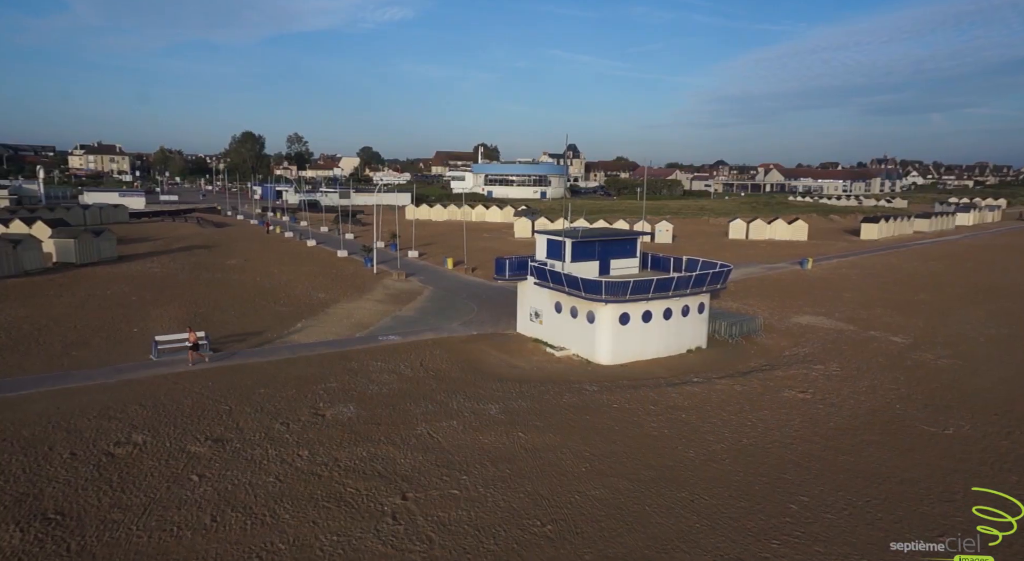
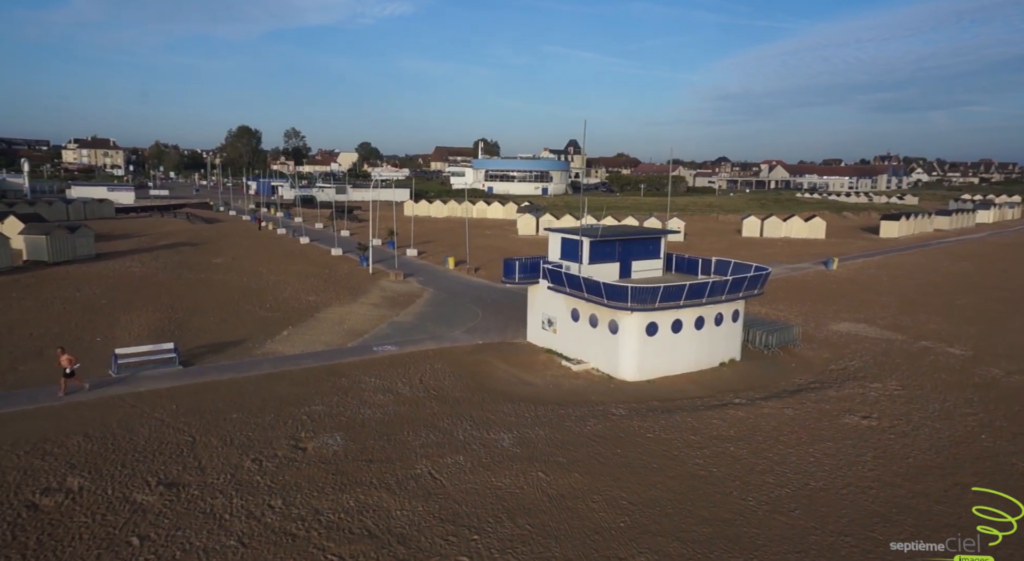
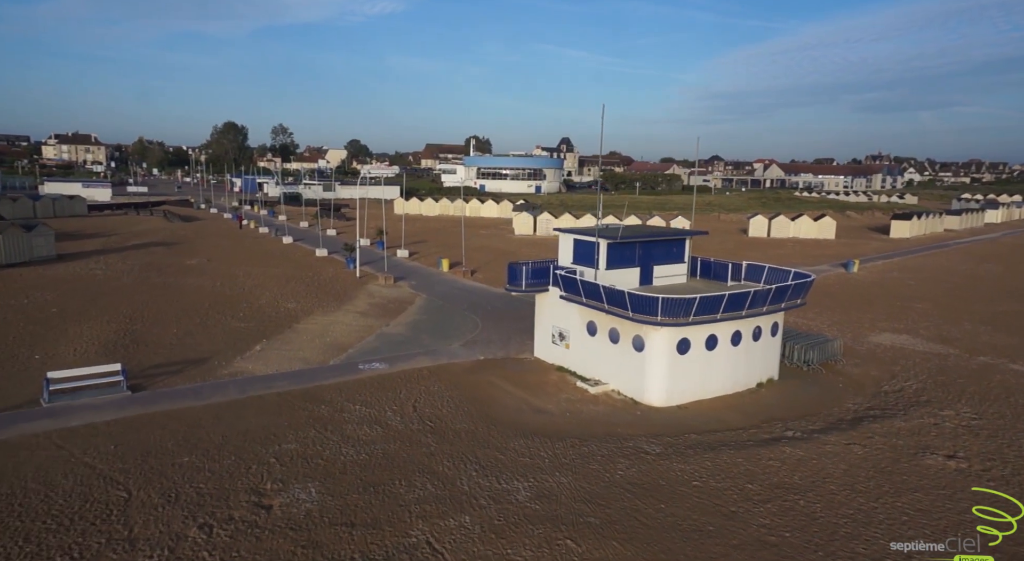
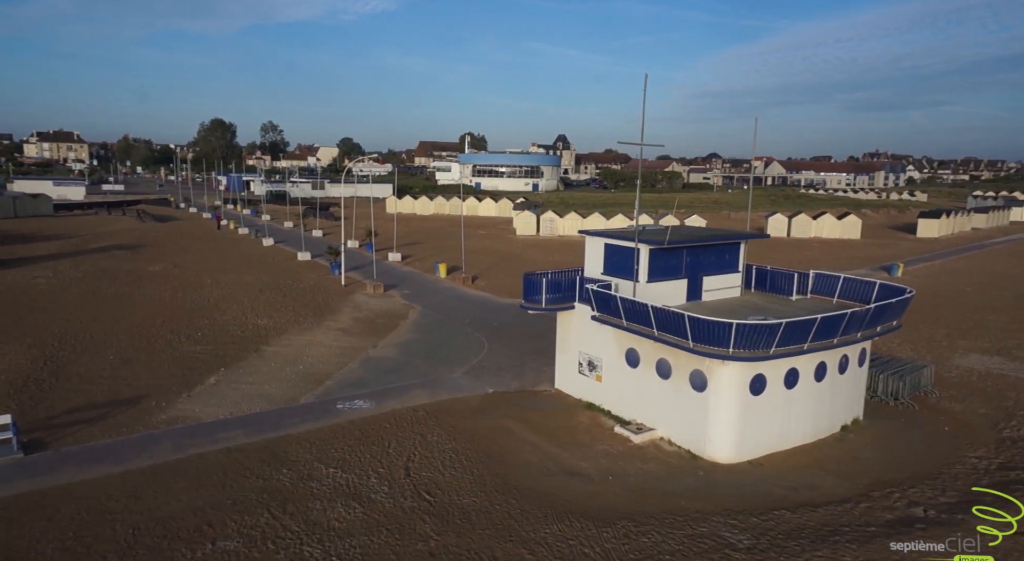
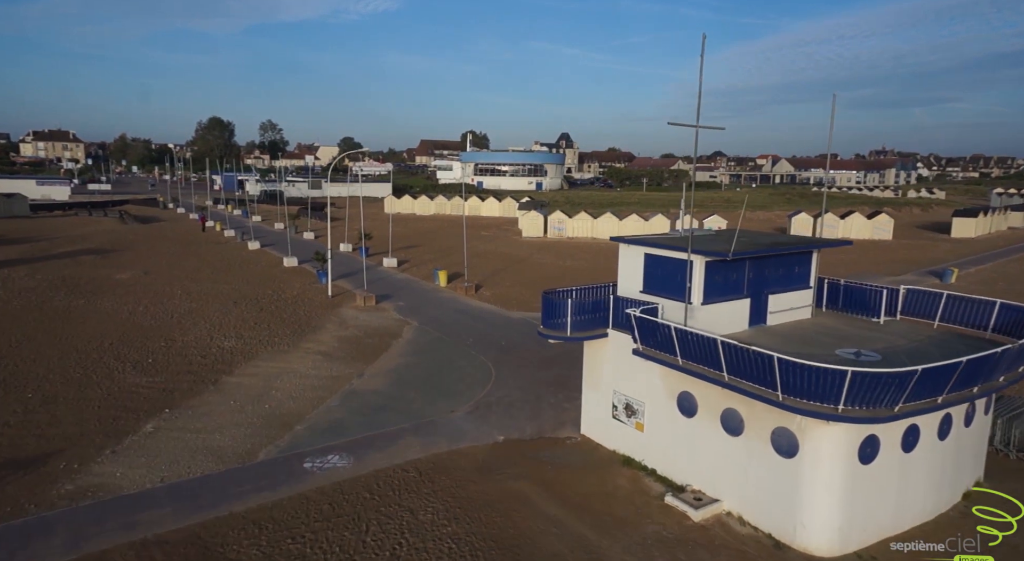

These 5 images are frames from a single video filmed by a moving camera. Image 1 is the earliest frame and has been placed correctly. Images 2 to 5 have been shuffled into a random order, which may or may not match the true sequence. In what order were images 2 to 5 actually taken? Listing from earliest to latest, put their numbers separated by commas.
2, 3, 4, 5
